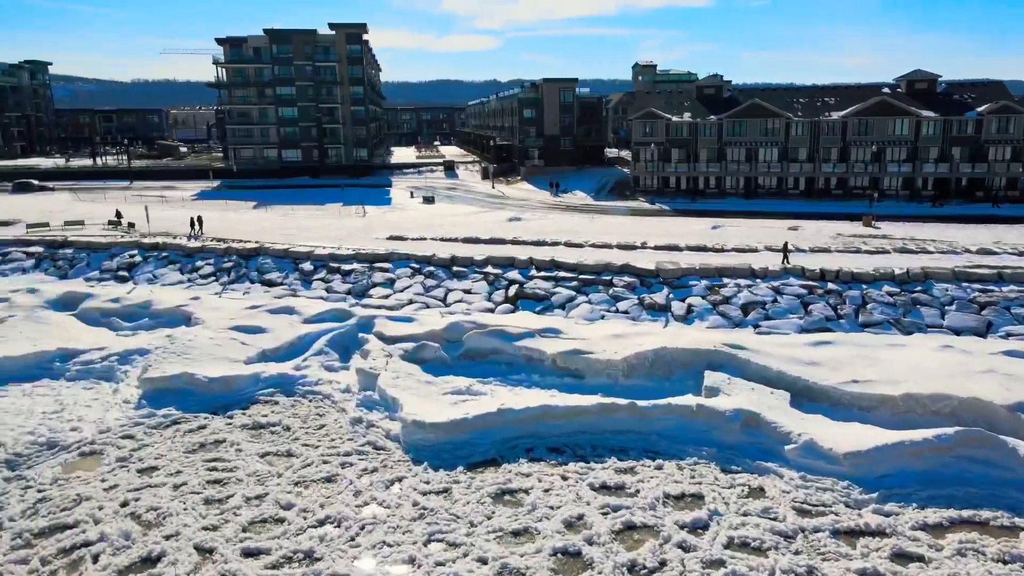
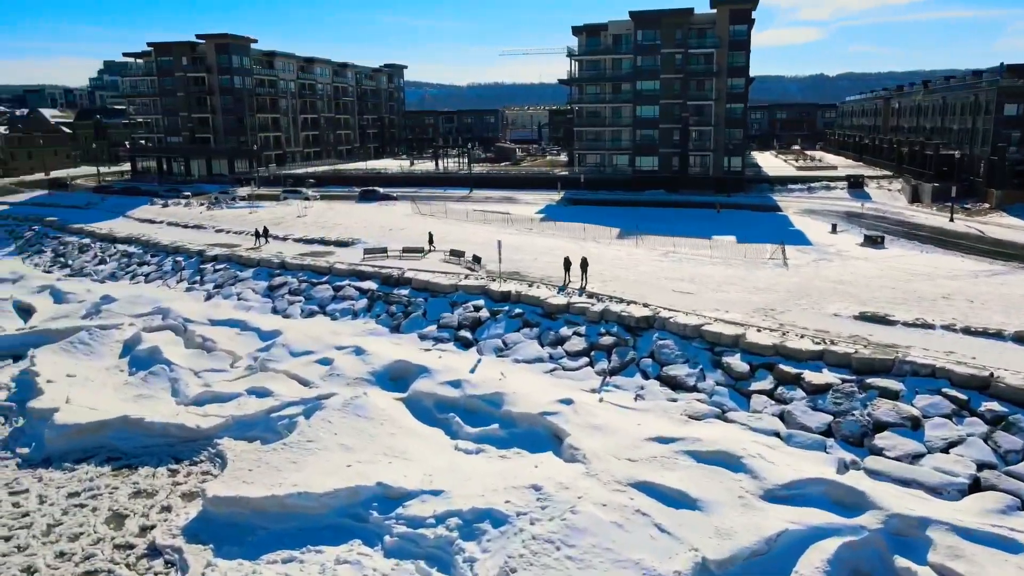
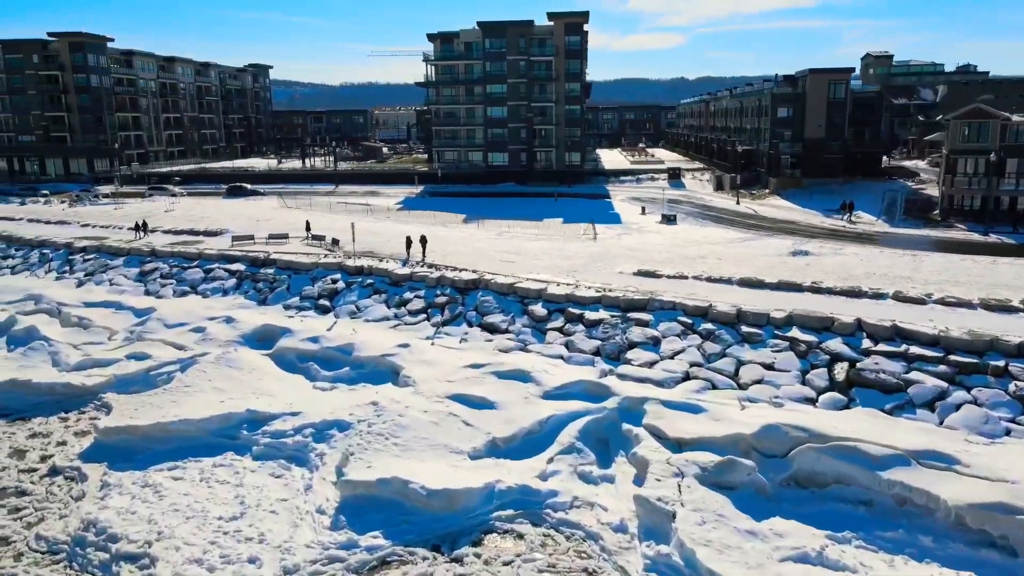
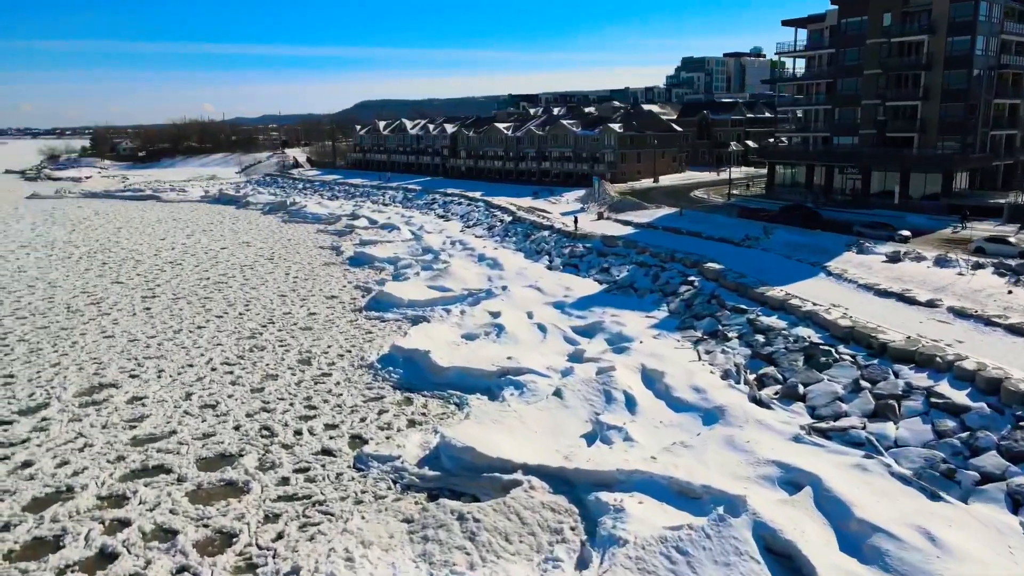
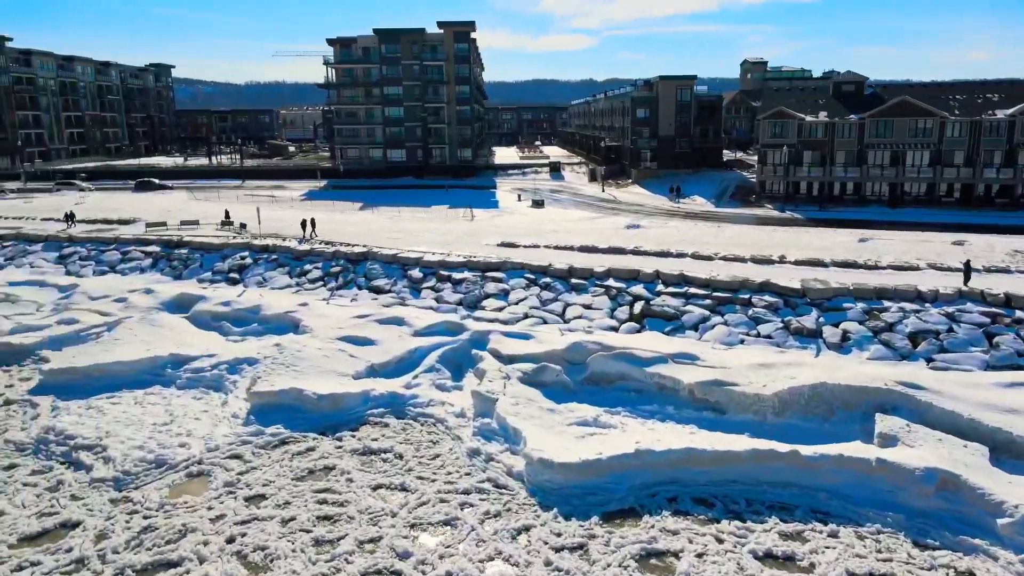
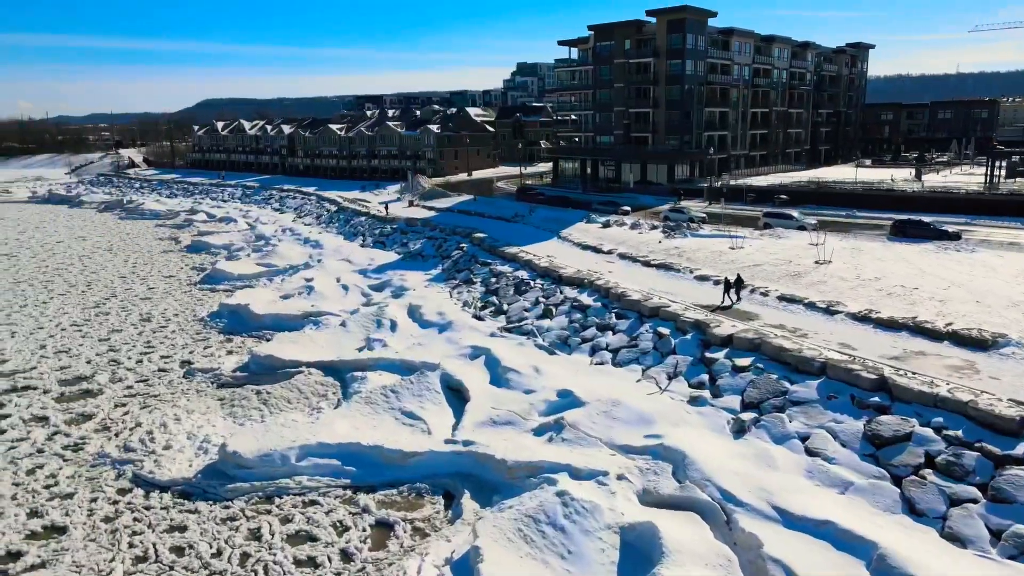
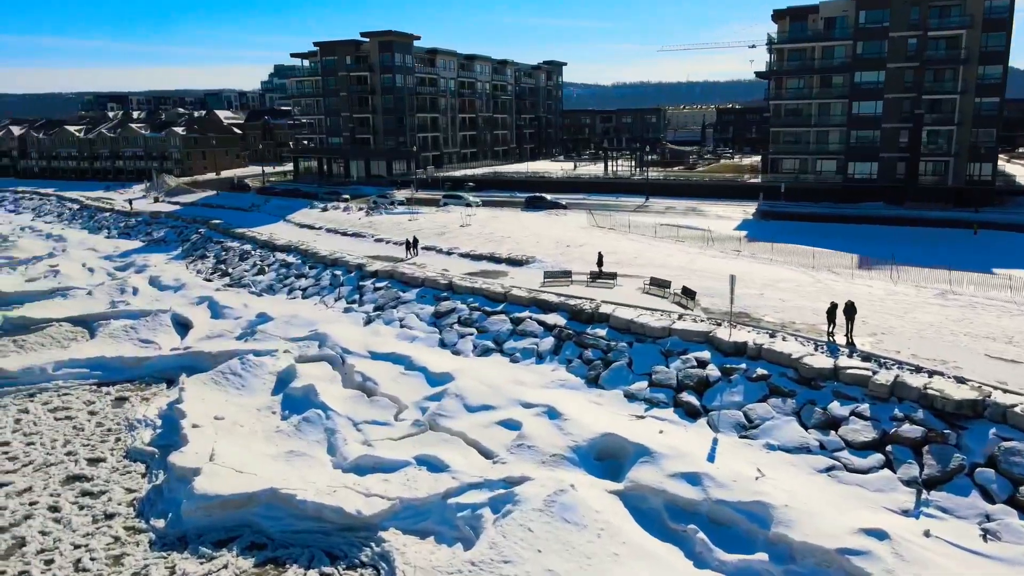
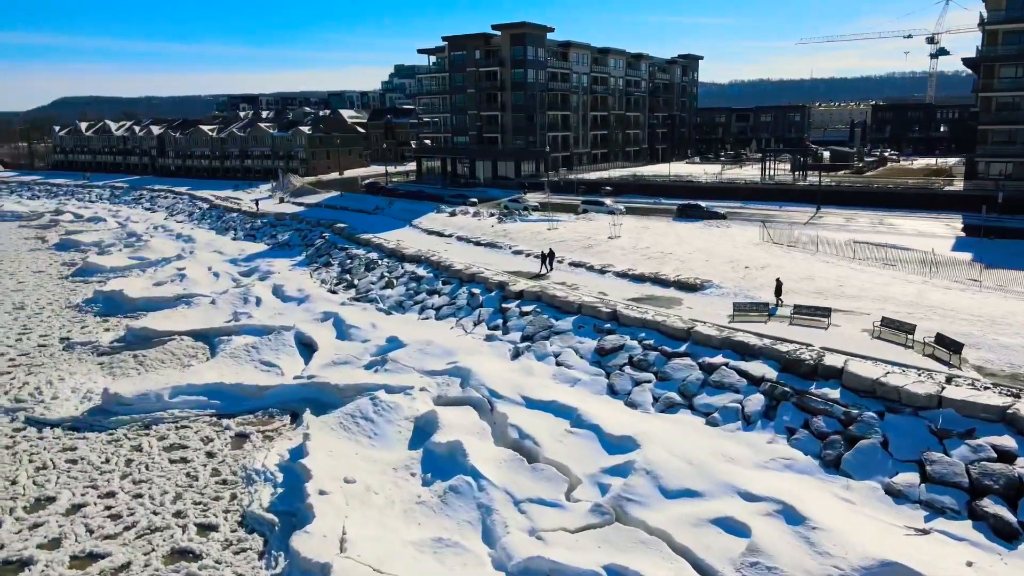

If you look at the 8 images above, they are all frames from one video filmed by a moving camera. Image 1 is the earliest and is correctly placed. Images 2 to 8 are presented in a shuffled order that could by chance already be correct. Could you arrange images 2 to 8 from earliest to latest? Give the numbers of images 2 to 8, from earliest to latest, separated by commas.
5, 3, 2, 7, 8, 6, 4
